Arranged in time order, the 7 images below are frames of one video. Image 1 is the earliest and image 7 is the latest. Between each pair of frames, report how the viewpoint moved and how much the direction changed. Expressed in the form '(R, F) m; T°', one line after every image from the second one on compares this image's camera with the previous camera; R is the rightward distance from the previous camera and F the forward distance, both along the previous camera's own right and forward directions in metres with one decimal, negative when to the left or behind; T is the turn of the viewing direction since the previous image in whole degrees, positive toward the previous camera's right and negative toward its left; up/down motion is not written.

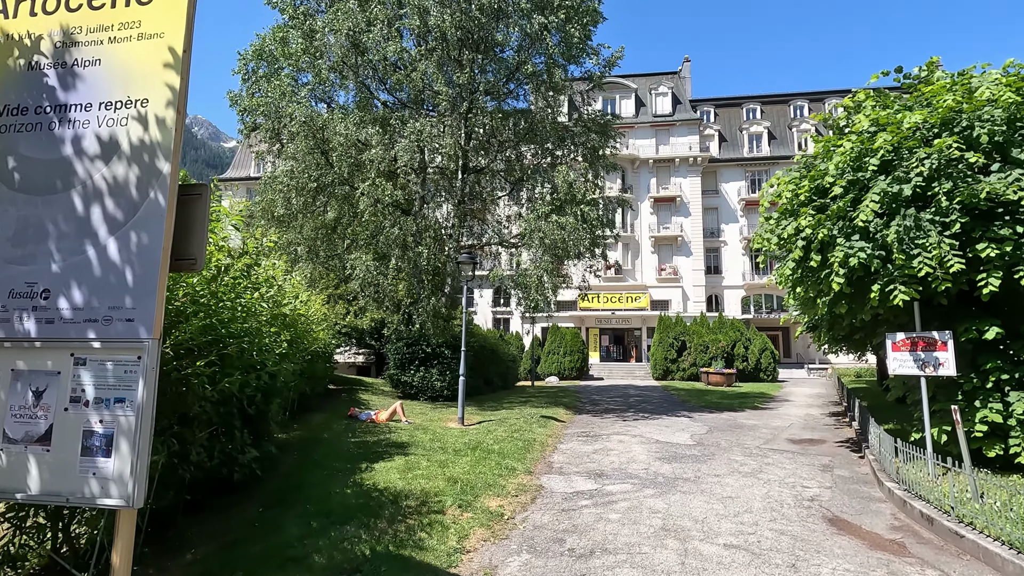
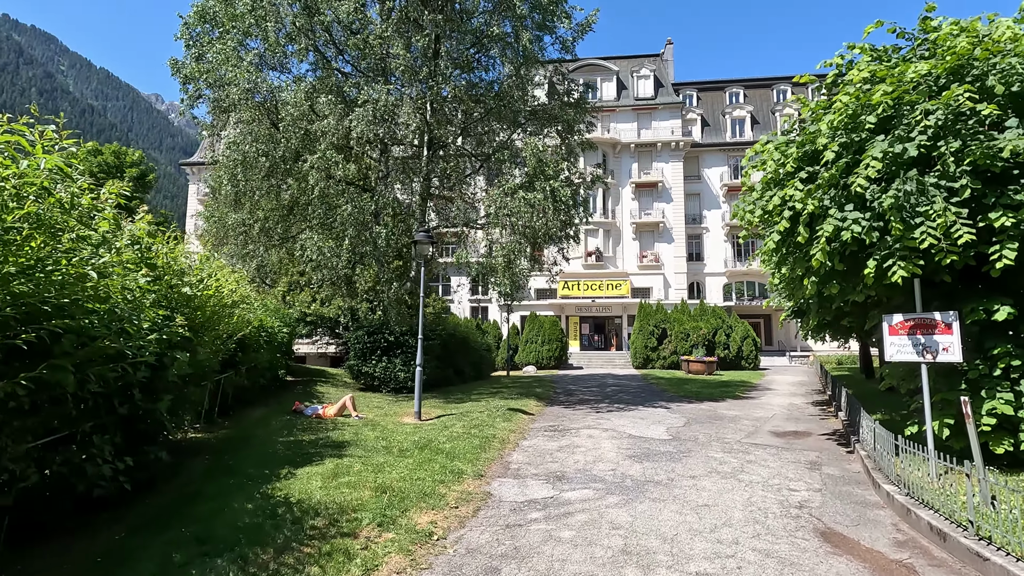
(+0.5, +1.2) m; +2°
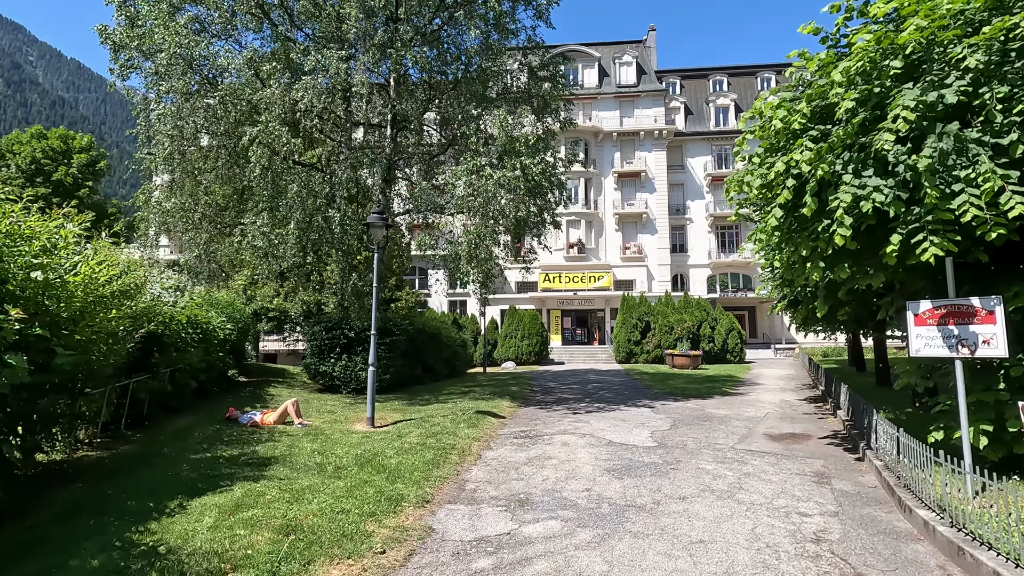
(+0.4, +1.4) m; +2°
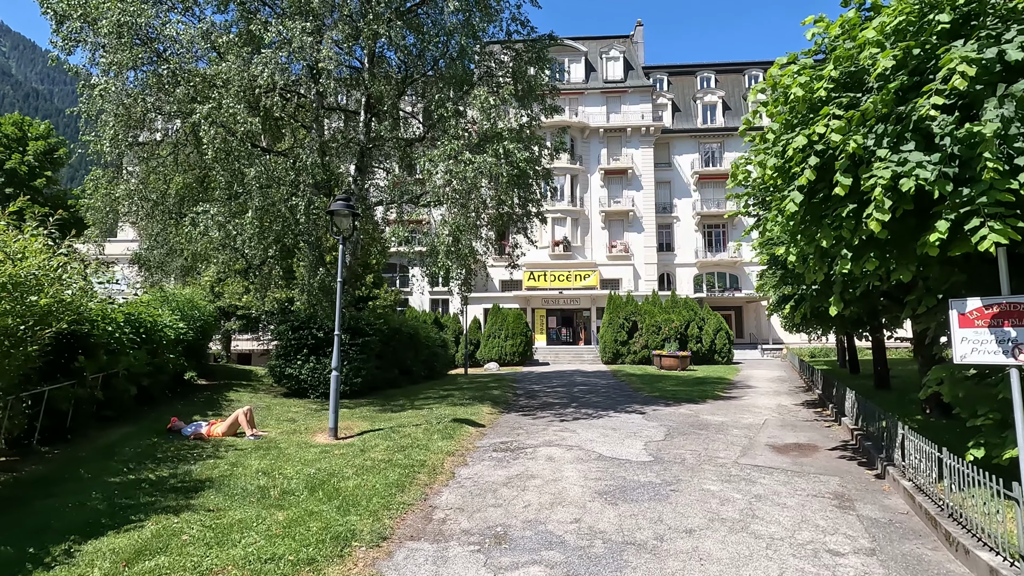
(+0.1, +1.1) m; +2°
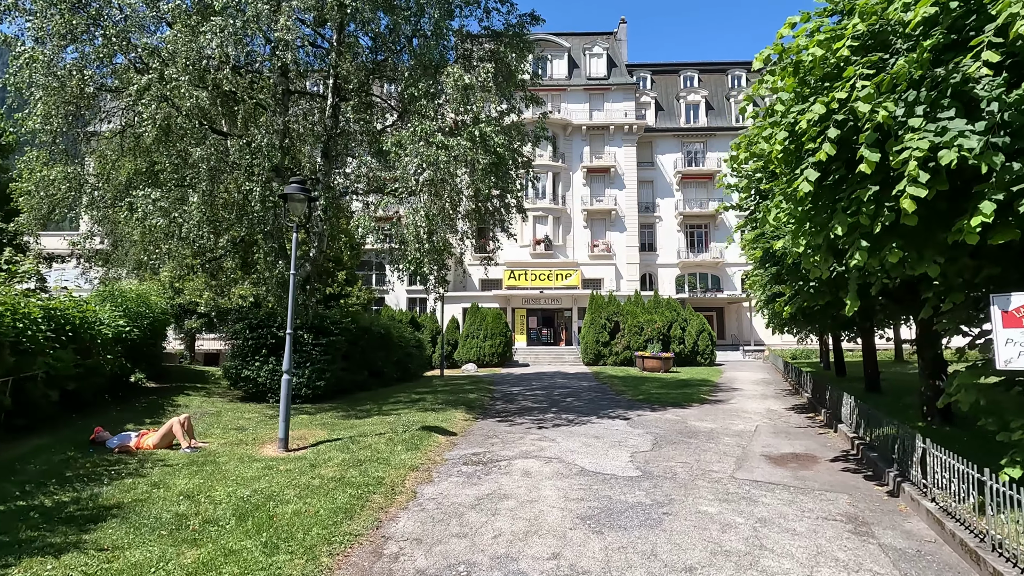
(+0.1, +0.9) m; +2°
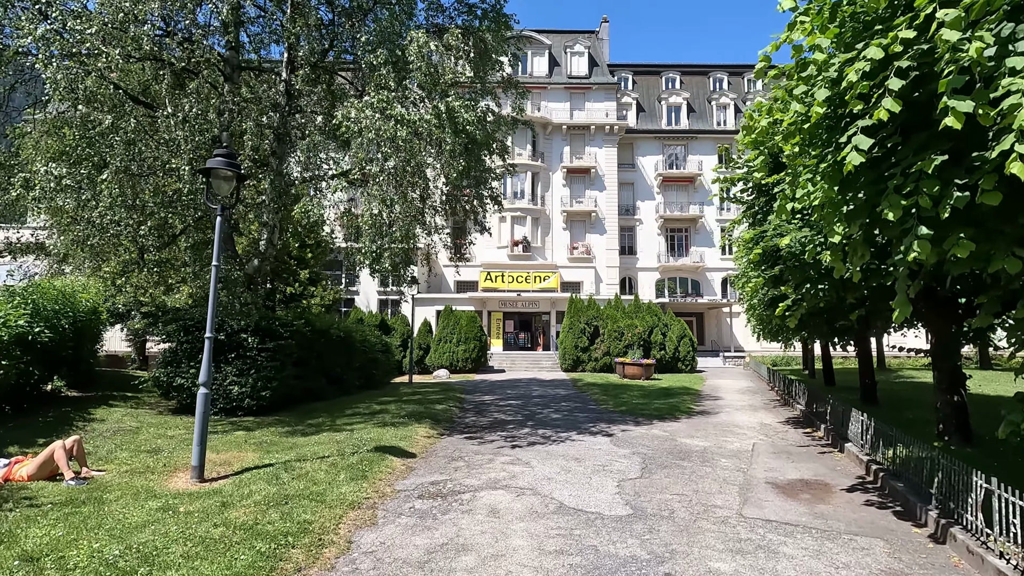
(+0.1, +1.4) m; +2°
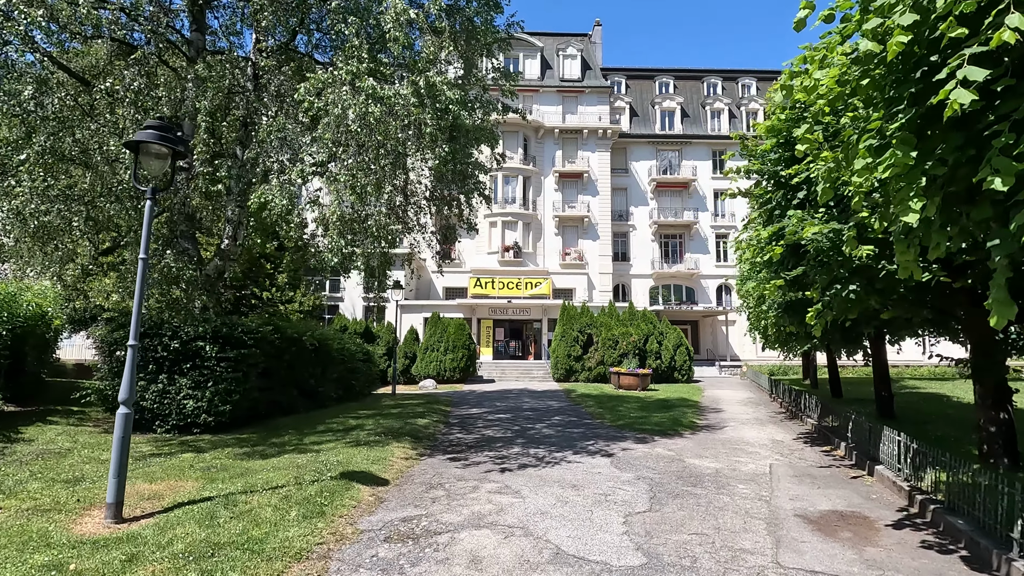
(0.0, +1.2) m; +1°
